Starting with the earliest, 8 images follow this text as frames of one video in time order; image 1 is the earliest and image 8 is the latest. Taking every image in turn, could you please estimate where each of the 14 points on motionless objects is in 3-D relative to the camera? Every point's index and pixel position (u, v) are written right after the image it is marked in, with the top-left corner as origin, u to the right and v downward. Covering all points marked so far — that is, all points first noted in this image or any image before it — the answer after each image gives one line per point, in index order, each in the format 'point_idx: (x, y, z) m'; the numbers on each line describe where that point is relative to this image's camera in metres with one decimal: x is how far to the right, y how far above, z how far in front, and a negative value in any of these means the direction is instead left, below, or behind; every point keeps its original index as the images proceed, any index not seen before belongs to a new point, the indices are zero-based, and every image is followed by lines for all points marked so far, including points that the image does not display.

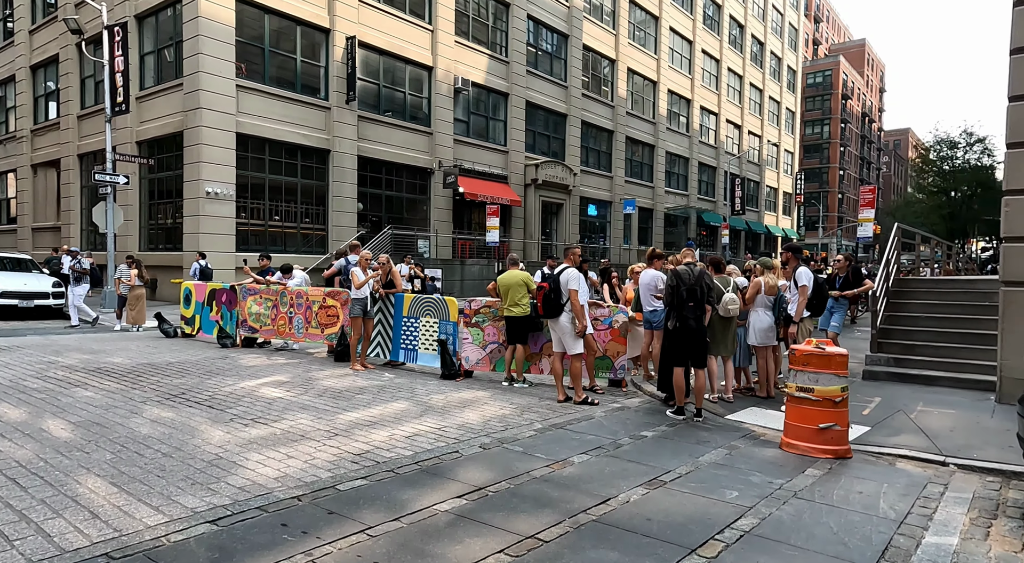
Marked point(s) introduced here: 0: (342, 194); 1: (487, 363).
0: (-4.4, +2.4, +18.9) m
1: (-0.3, -0.9, +7.5) m
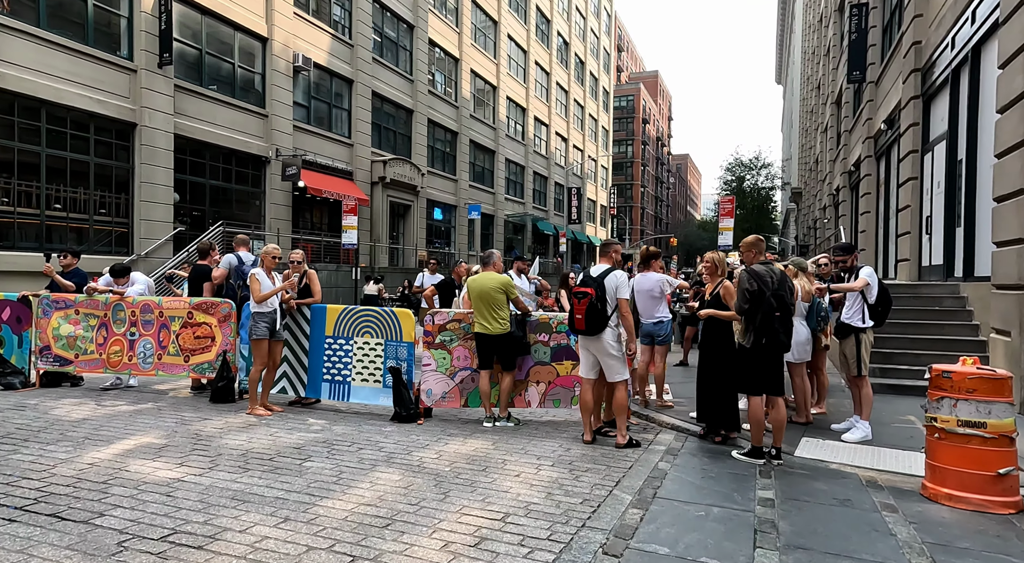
0: (-7.7, +2.2, +15.2) m
1: (-0.4, -0.9, +5.4) m
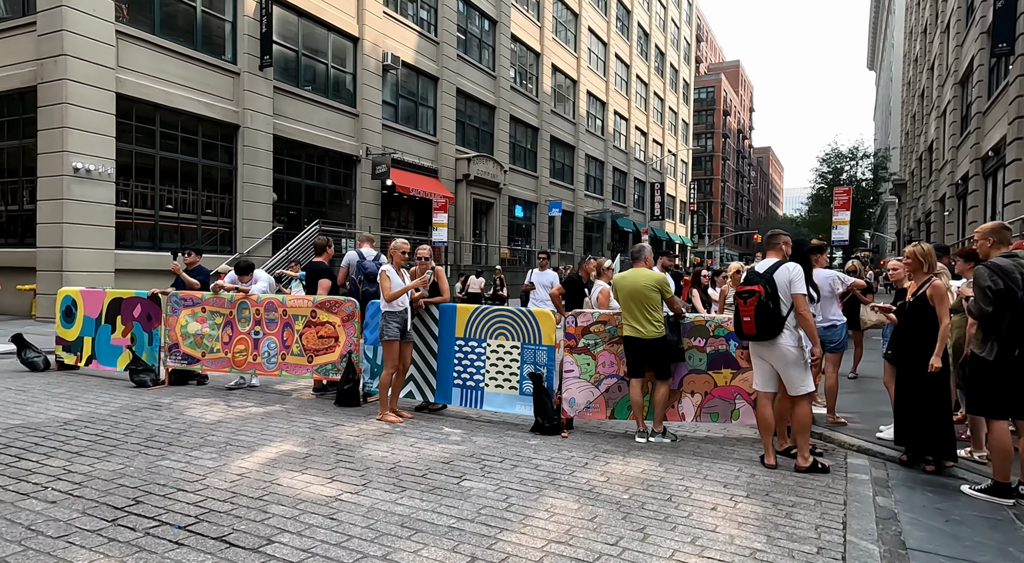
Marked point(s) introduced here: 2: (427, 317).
0: (-5.7, +2.2, +15.4) m
1: (+0.6, -0.9, +4.9) m
2: (-0.7, -0.3, +6.0) m
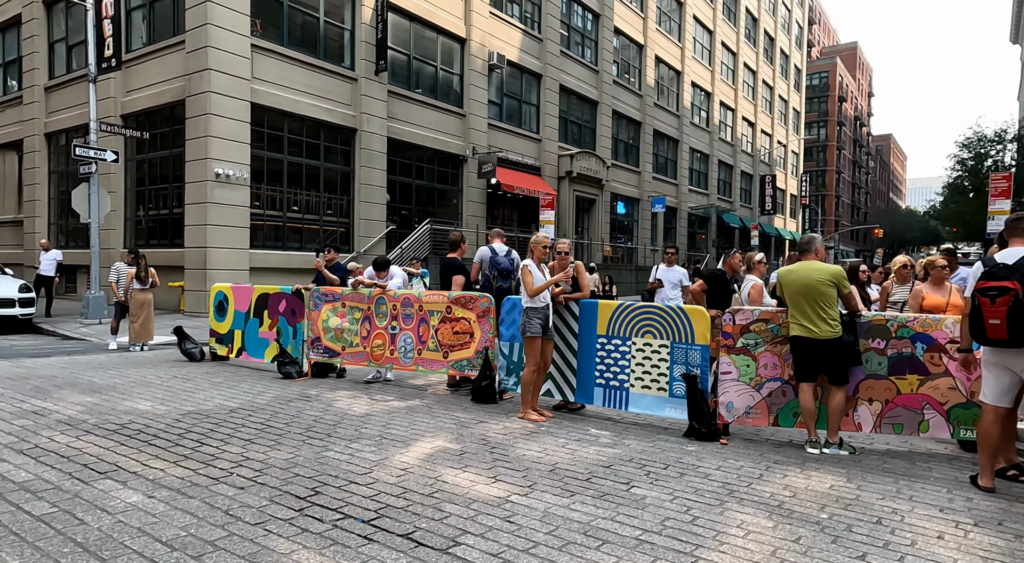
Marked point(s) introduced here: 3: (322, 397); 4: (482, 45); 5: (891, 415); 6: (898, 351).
0: (-3.2, +2.3, +15.9) m
1: (+1.6, -0.9, +4.6) m
2: (+0.5, -0.3, +5.8) m
3: (-2.2, -1.4, +8.4) m
4: (-0.7, +5.9, +17.8) m
5: (+2.3, -0.8, +4.4) m
6: (+2.4, -0.4, +4.5) m
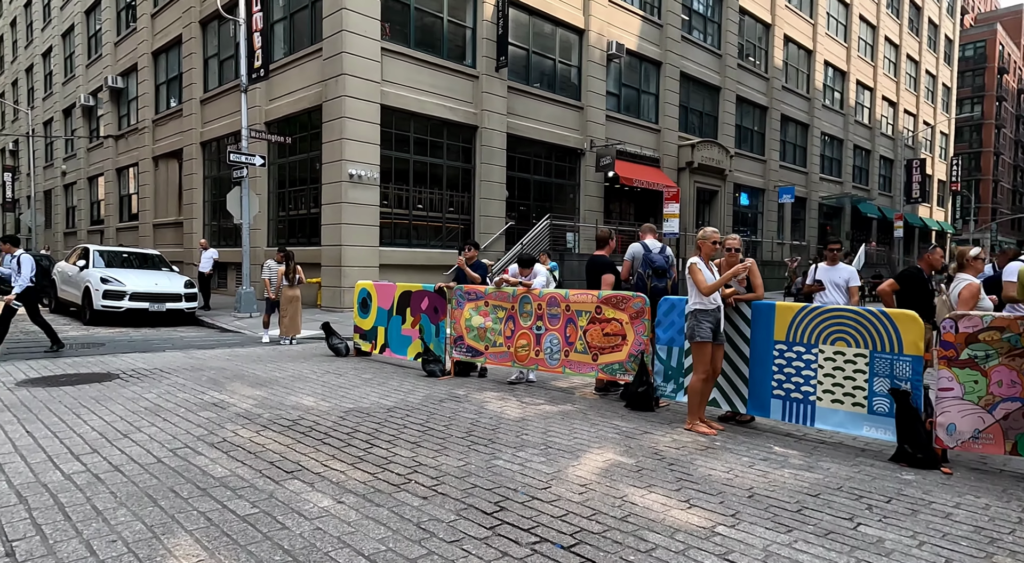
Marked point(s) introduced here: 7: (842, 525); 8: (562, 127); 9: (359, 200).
0: (-0.2, +2.3, +15.9) m
1: (+2.7, -0.9, +4.0) m
2: (+1.8, -0.3, +5.4) m
3: (-0.5, -1.4, +8.4) m
4: (+2.5, +6.0, +17.3) m
5: (+3.4, -0.9, +3.7) m
6: (+3.4, -0.5, +3.7) m
7: (+1.5, -1.1, +3.1) m
8: (+1.5, +3.8, +17.4) m
9: (-3.3, +1.8, +15.5) m
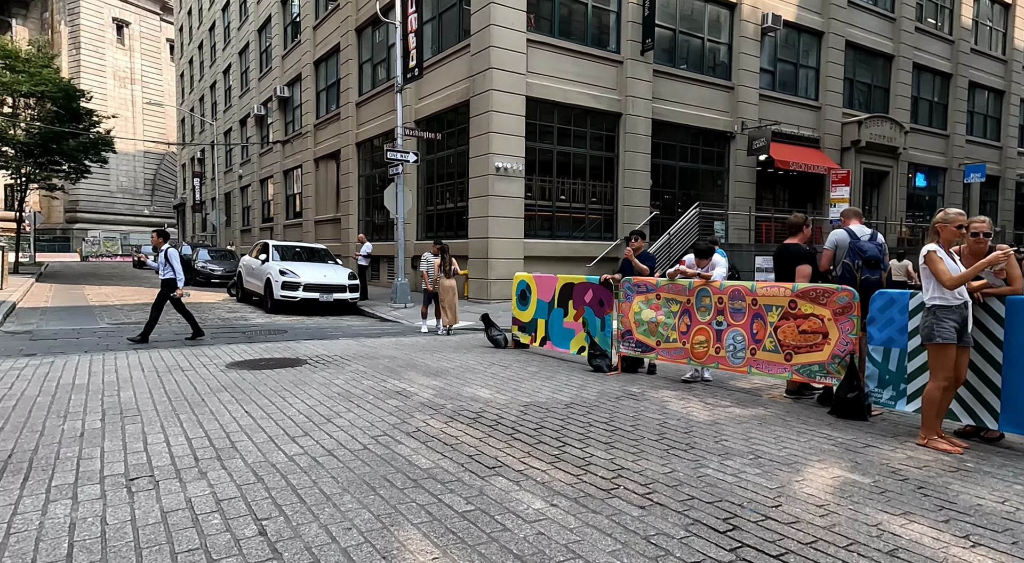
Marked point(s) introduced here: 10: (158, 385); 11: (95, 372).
0: (+3.2, +2.5, +15.1) m
1: (+3.8, -0.9, +3.0) m
2: (+3.1, -0.2, +4.5) m
3: (+1.5, -1.3, +7.9) m
4: (+6.1, +6.2, +16.0) m
5: (+4.4, -0.8, +2.6) m
6: (+4.4, -0.4, +2.6) m
7: (+2.4, -1.0, +2.3) m
8: (+5.1, +4.0, +16.3) m
9: (+0.1, +2.0, +15.4) m
10: (-6.3, -2.0, +12.7) m
11: (-7.4, -1.9, +13.1) m
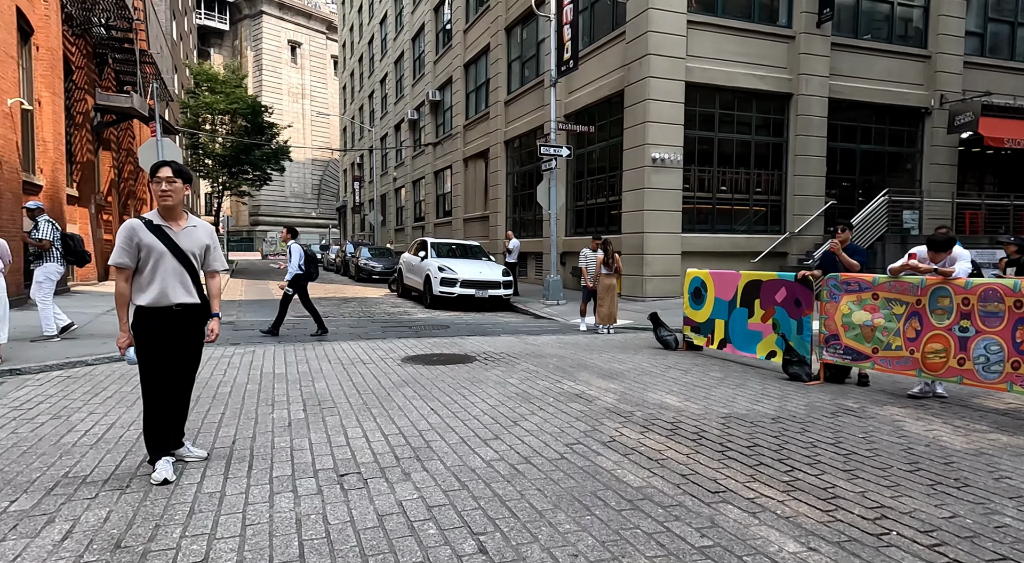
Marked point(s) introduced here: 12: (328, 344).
0: (+6.6, +2.6, +13.6) m
1: (+4.8, -0.9, +1.6) m
2: (+4.4, -0.3, +3.2) m
3: (+3.5, -1.3, +6.8) m
4: (+9.6, +6.3, +13.8) m
5: (+5.3, -0.9, +1.1) m
6: (+5.3, -0.5, +1.0) m
7: (+3.2, -1.1, +1.2) m
8: (+8.8, +4.1, +14.3) m
9: (+3.6, +2.0, +14.4) m
10: (-3.1, -2.0, +13.2) m
11: (-4.1, -1.9, +13.8) m
12: (-4.8, -1.5, +18.3) m
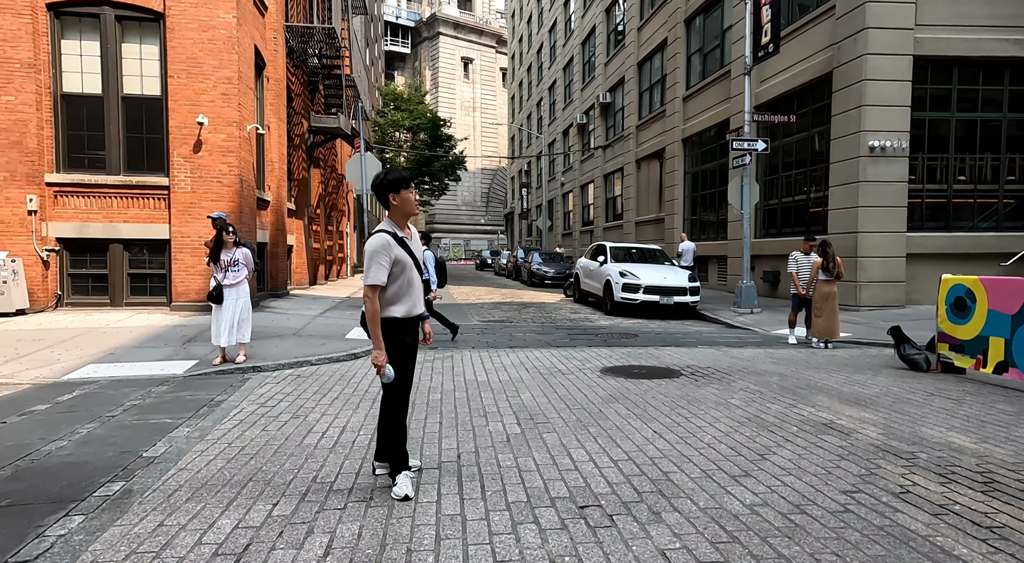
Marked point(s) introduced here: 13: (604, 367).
0: (+10.4, +2.4, +10.8) m
1: (+5.7, -1.0, -0.4) m
2: (+5.7, -0.4, +1.2) m
3: (+5.8, -1.5, +4.9) m
4: (+13.4, +6.1, +10.3) m
5: (+6.0, -1.0, -1.1) m
6: (+6.1, -0.6, -1.1) m
7: (+4.1, -1.2, -0.4) m
8: (+12.6, +3.9, +11.0) m
9: (+7.7, +1.8, +12.3) m
10: (+0.9, -2.2, +12.7) m
11: (0.0, -2.2, +13.6) m
12: (+0.5, -1.8, +18.1) m
13: (+2.2, -2.0, +16.2) m
